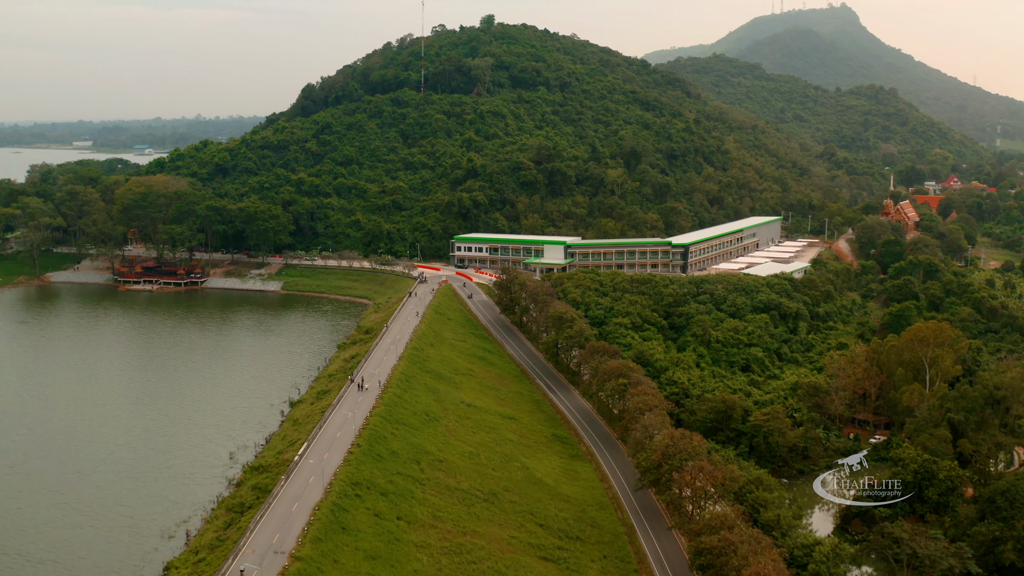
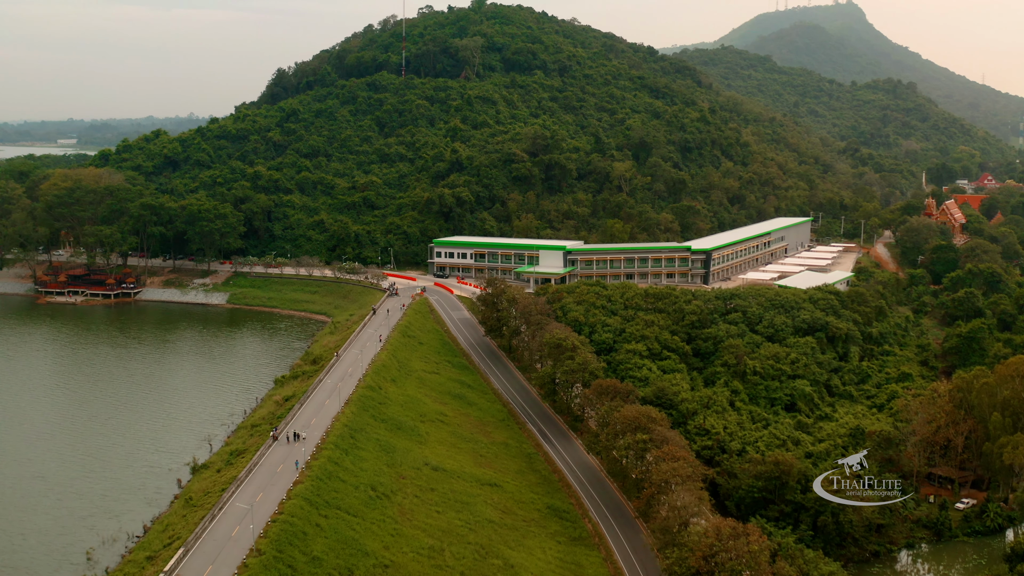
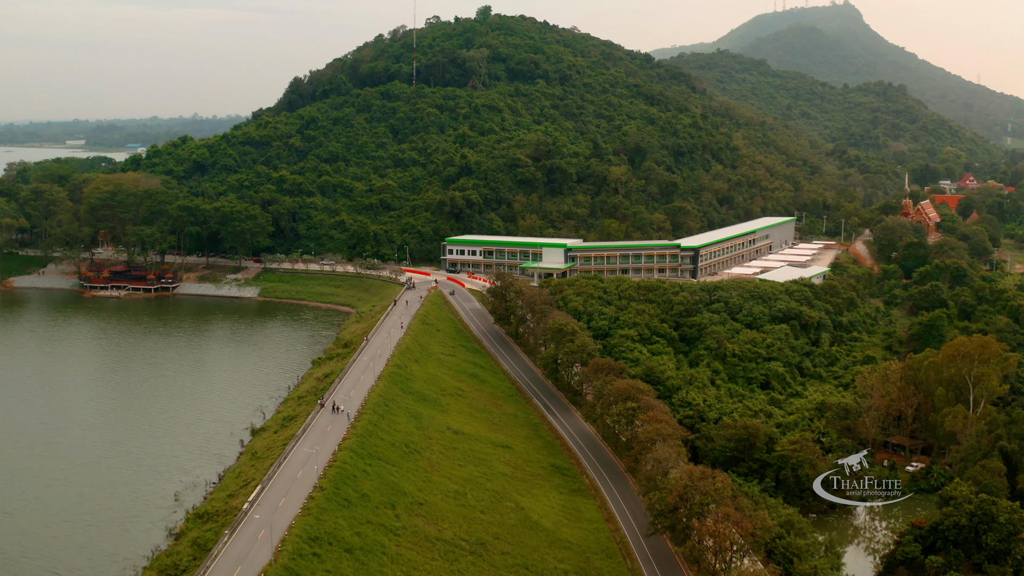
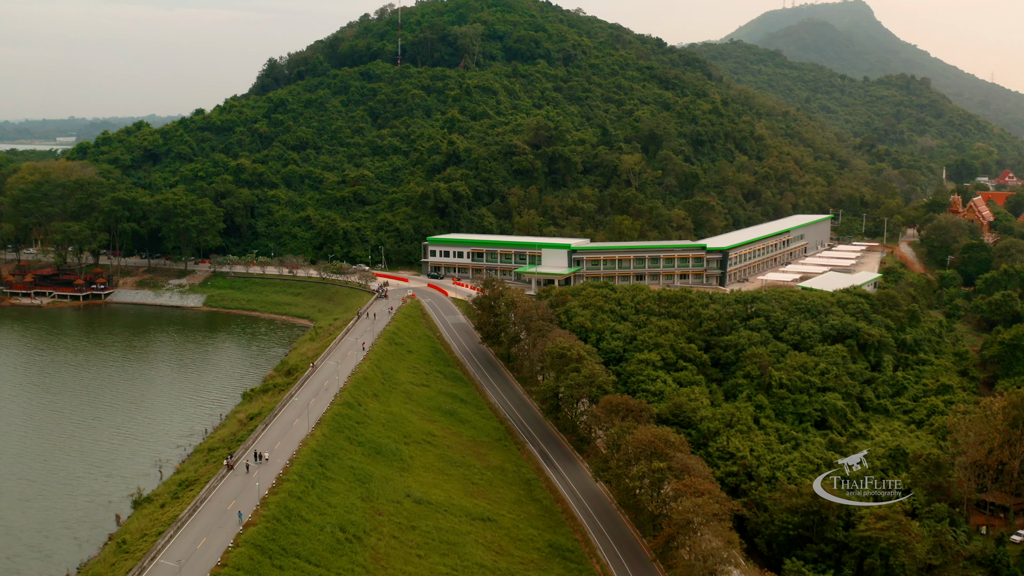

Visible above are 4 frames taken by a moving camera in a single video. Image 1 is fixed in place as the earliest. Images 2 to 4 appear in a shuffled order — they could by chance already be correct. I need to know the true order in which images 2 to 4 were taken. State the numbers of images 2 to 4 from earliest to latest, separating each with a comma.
3, 2, 4
